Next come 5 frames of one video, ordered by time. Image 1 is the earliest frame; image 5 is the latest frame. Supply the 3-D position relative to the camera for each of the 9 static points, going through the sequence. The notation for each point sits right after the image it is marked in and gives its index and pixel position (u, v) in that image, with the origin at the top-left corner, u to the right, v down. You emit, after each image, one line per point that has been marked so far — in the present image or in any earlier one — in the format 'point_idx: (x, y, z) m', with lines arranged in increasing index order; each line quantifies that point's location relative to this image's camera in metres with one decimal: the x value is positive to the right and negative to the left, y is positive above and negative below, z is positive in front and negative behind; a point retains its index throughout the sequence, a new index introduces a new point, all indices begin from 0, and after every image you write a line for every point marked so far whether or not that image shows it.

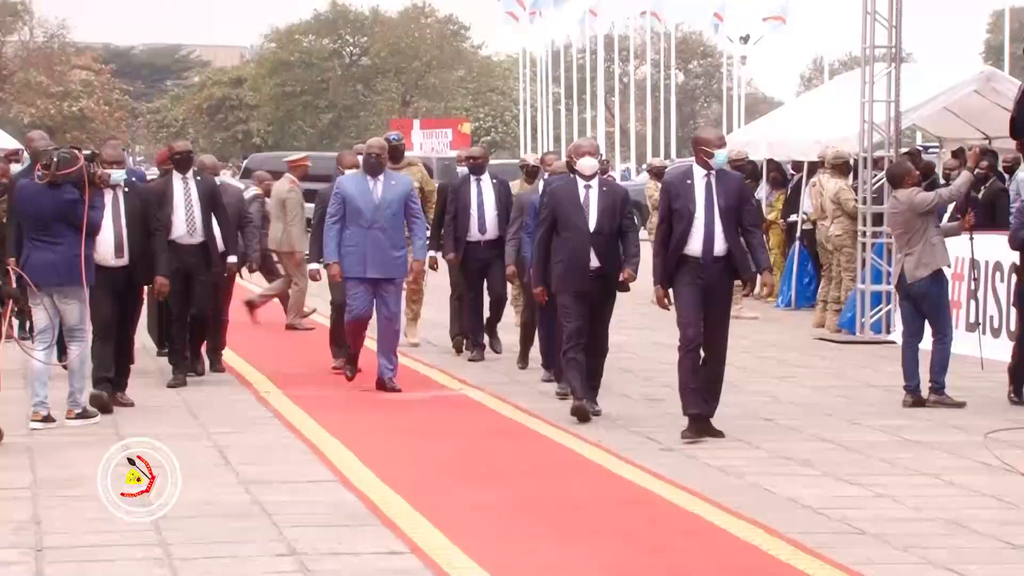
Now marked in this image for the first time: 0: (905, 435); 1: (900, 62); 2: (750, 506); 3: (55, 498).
0: (+2.4, -0.9, +9.4) m
1: (+3.6, +2.1, +14.4) m
2: (+1.2, -1.1, +7.9) m
3: (-2.3, -1.1, +7.8) m
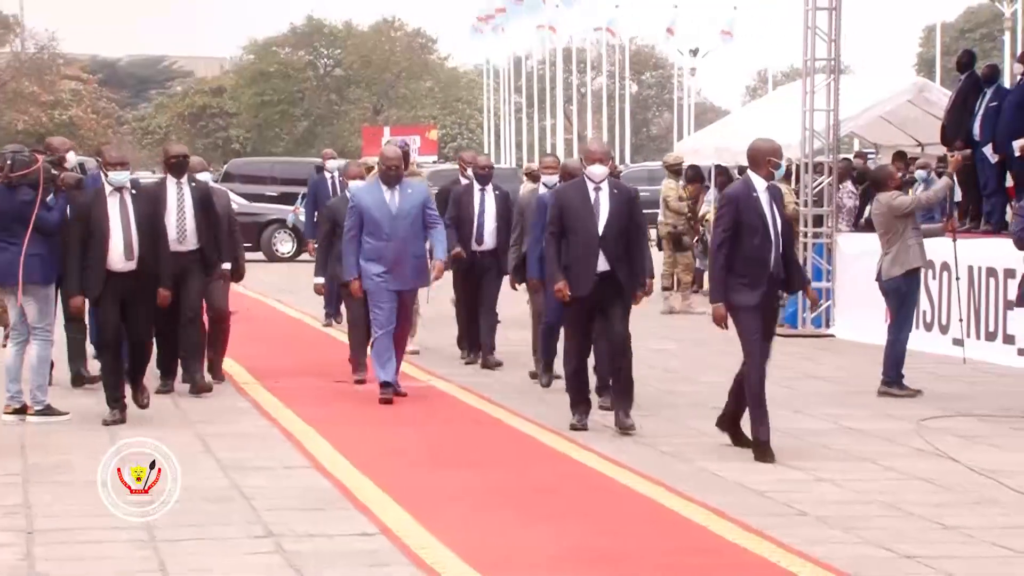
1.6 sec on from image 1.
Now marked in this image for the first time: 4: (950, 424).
0: (+2.1, -0.9, +10.0) m
1: (+3.1, +2.1, +15.1) m
2: (+1.0, -1.1, +8.4) m
3: (-2.5, -1.1, +8.2) m
4: (+2.8, -0.9, +10.0) m
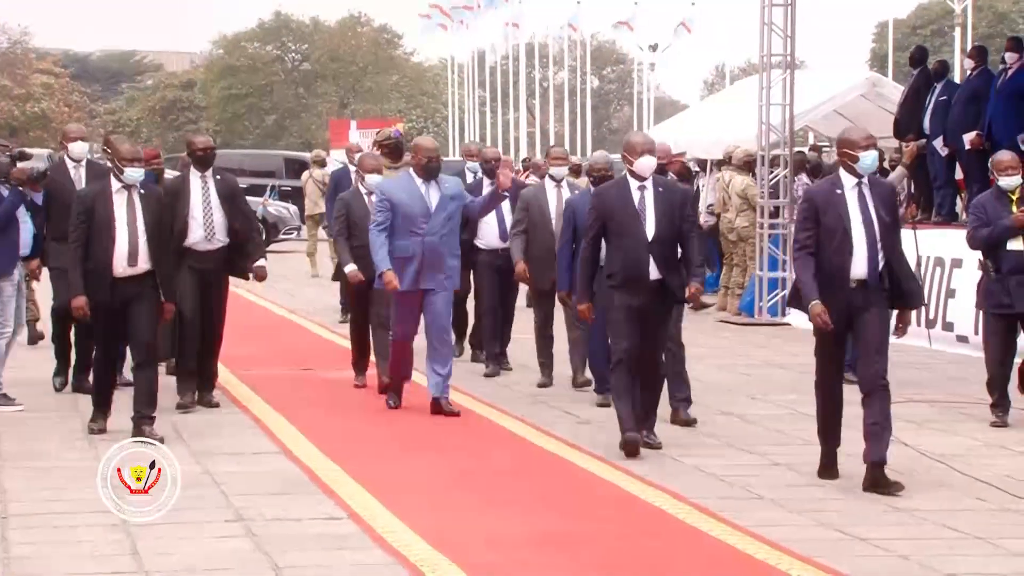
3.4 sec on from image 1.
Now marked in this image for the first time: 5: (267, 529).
0: (+1.9, -0.8, +10.2) m
1: (+2.8, +2.2, +15.3) m
2: (+0.8, -1.0, +8.6) m
3: (-2.7, -1.0, +8.4) m
4: (+2.6, -0.8, +10.2) m
5: (-1.2, -1.2, +7.6) m
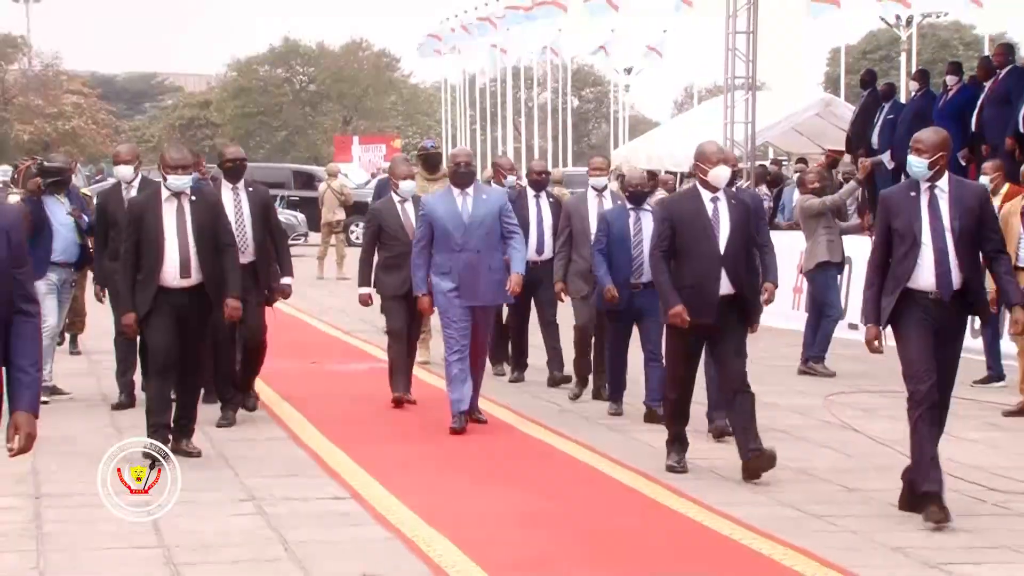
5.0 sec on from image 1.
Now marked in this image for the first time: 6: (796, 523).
0: (+1.8, -0.8, +11.1) m
1: (+2.7, +2.1, +16.1) m
2: (+0.8, -1.1, +9.4) m
3: (-2.8, -1.0, +9.2) m
4: (+2.5, -0.8, +11.0) m
5: (-1.3, -1.2, +8.4) m
6: (+1.5, -1.2, +8.2) m
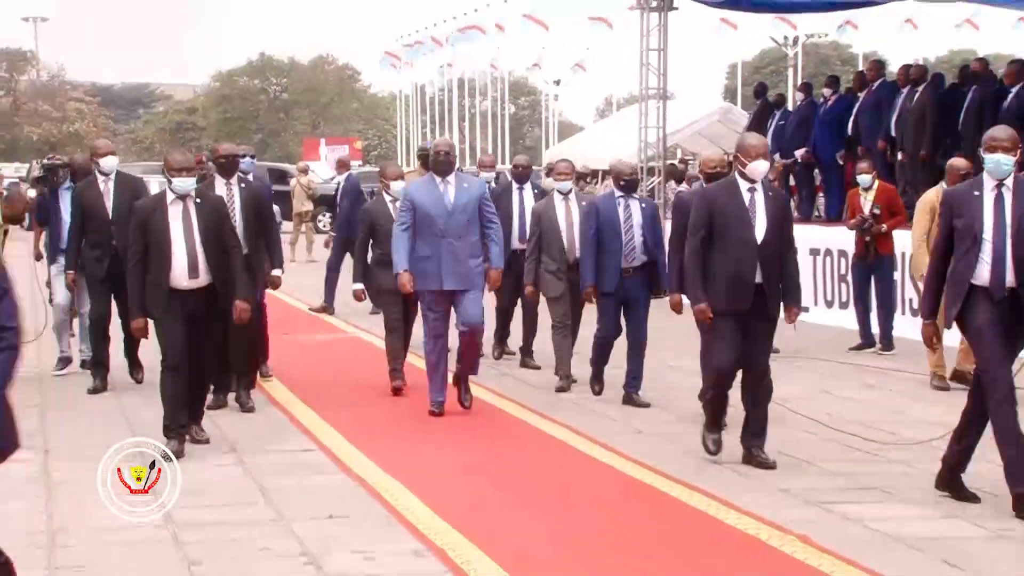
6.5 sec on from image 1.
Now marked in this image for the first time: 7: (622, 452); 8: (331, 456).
0: (+1.4, -0.7, +12.6) m
1: (+2.1, +2.3, +17.7) m
2: (+0.4, -0.9, +10.9) m
3: (-3.1, -0.9, +10.5) m
4: (+2.1, -0.7, +12.6) m
5: (-1.6, -1.1, +9.8) m
6: (+1.2, -1.1, +9.7) m
7: (+0.7, -1.0, +10.0) m
8: (-1.2, -1.0, +9.9) m
